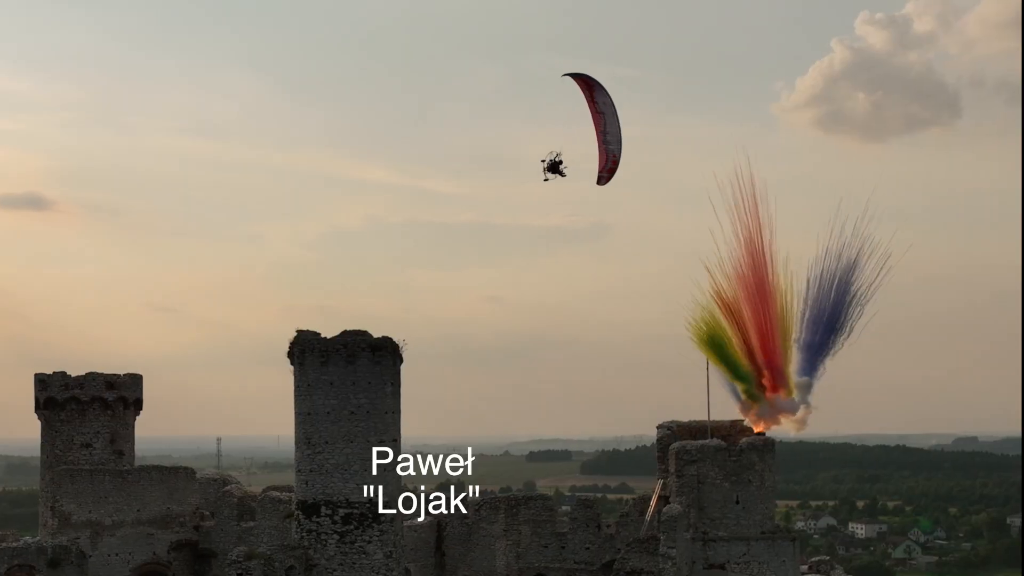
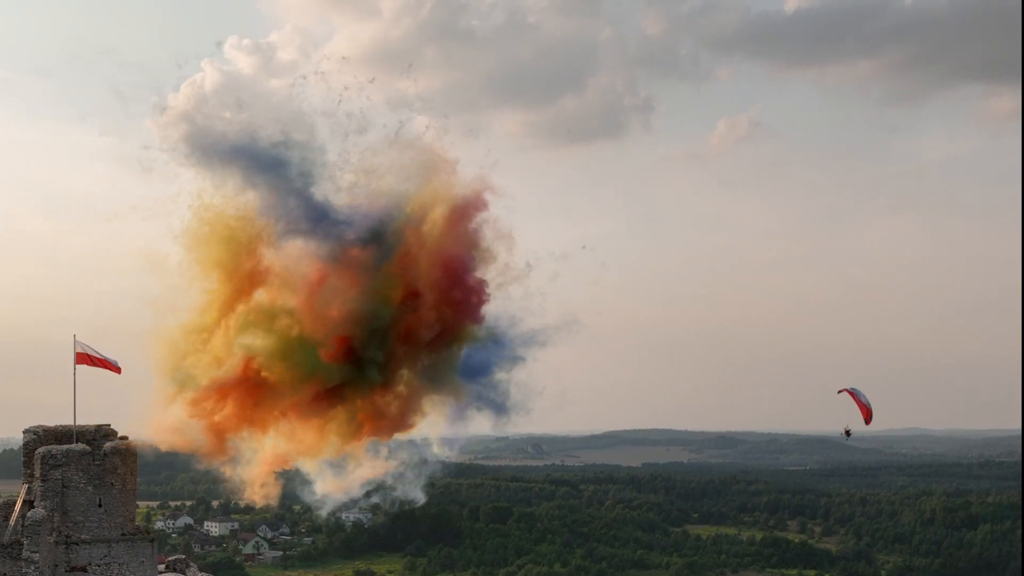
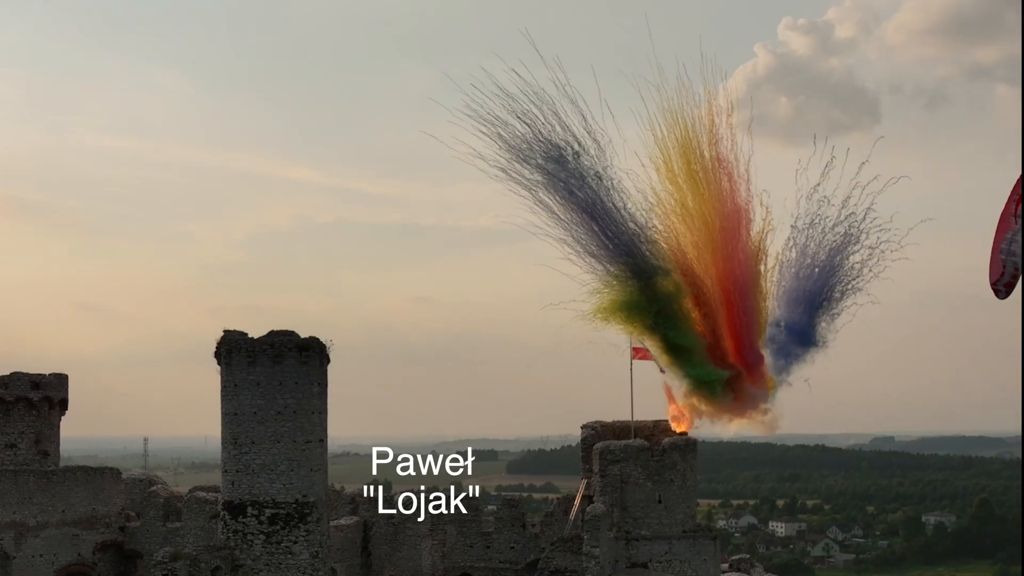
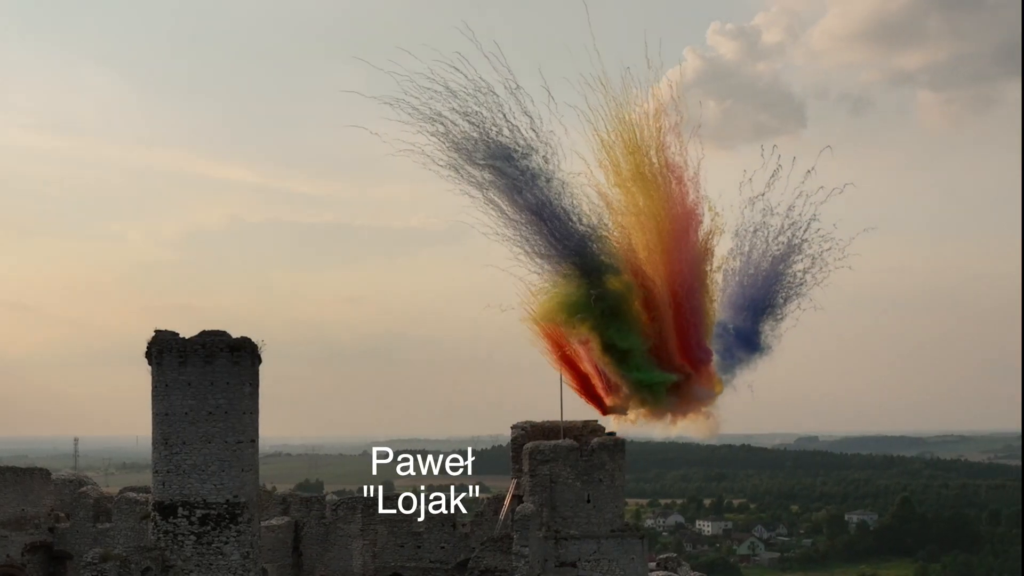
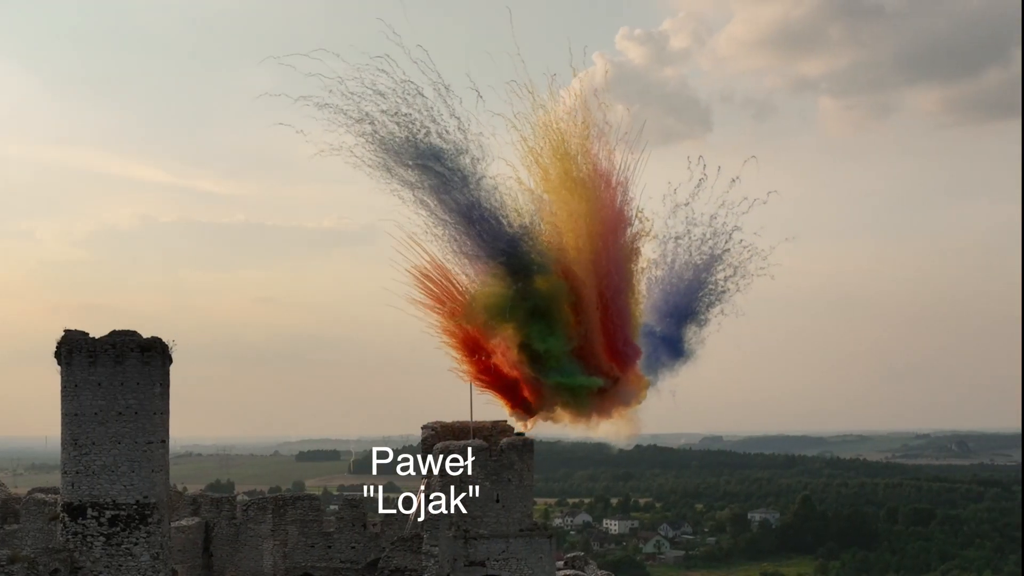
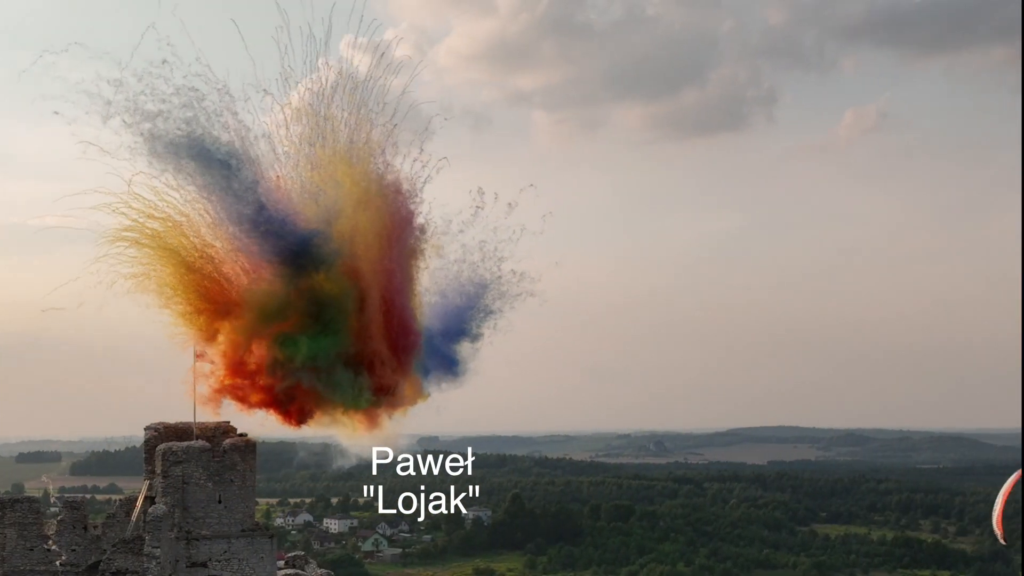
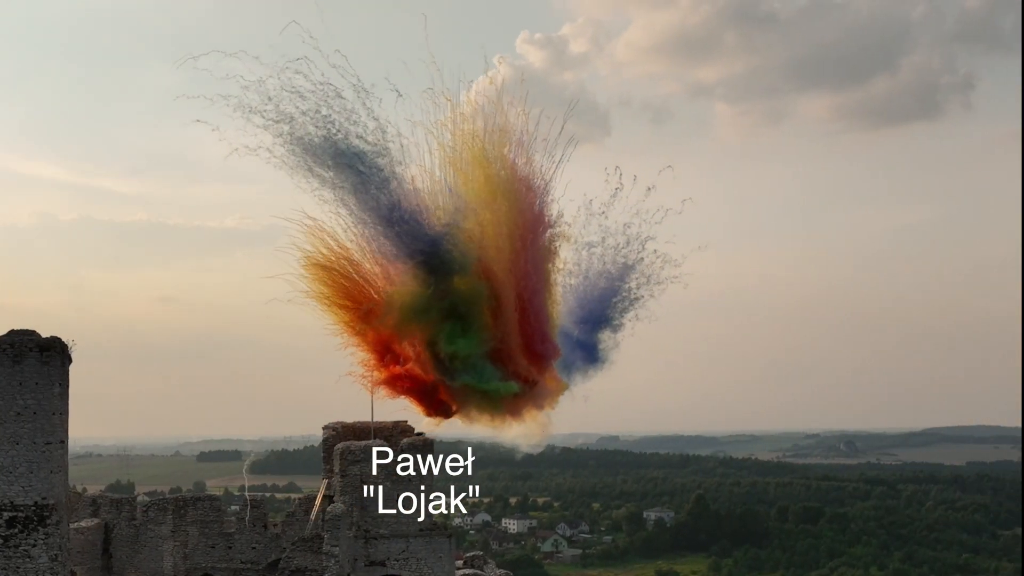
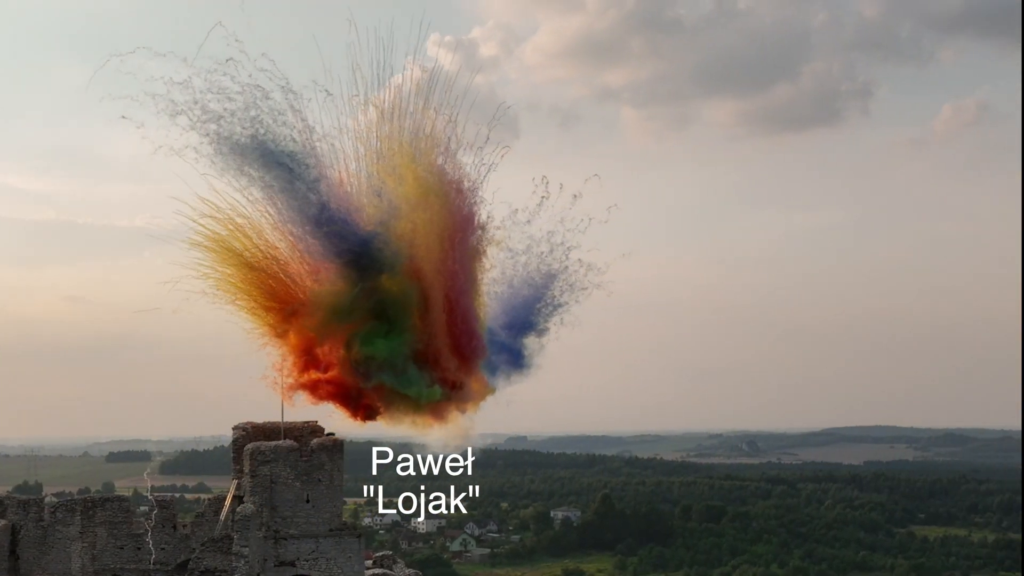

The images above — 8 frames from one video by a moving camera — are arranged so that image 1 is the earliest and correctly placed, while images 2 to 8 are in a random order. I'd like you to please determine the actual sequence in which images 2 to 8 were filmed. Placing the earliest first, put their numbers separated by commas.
3, 4, 5, 7, 8, 6, 2
